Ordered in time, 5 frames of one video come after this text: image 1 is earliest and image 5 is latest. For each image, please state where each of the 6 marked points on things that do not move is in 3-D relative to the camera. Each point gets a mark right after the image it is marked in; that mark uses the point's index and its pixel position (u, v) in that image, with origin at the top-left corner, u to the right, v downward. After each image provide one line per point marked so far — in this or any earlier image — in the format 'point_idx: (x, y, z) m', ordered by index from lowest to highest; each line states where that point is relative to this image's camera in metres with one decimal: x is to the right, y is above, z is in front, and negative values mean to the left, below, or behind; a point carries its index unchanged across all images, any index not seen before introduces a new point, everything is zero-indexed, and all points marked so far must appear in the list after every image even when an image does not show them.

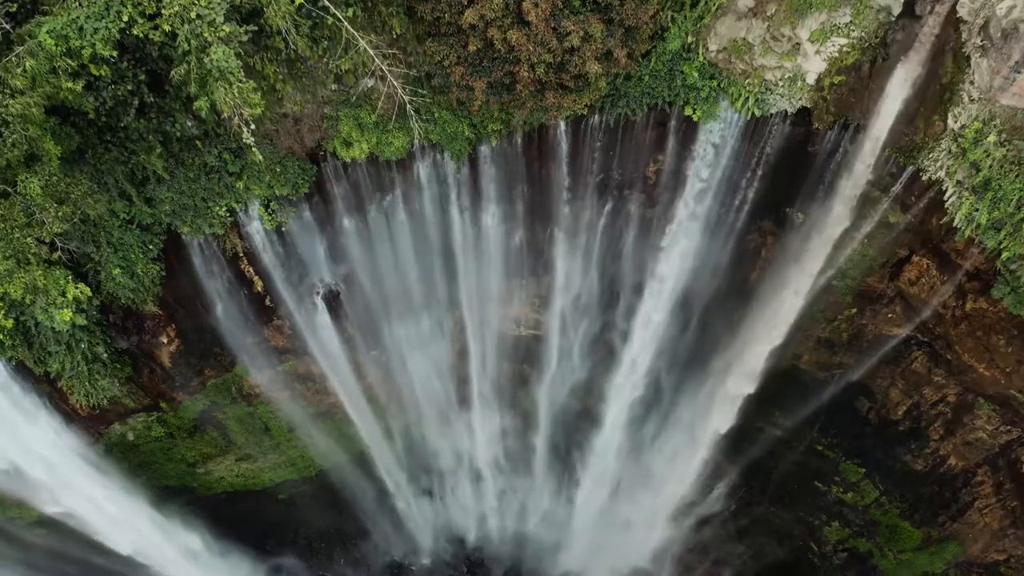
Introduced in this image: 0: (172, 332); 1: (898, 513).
0: (-4.8, -0.5, +9.7) m
1: (+6.1, -3.6, +11.1) m
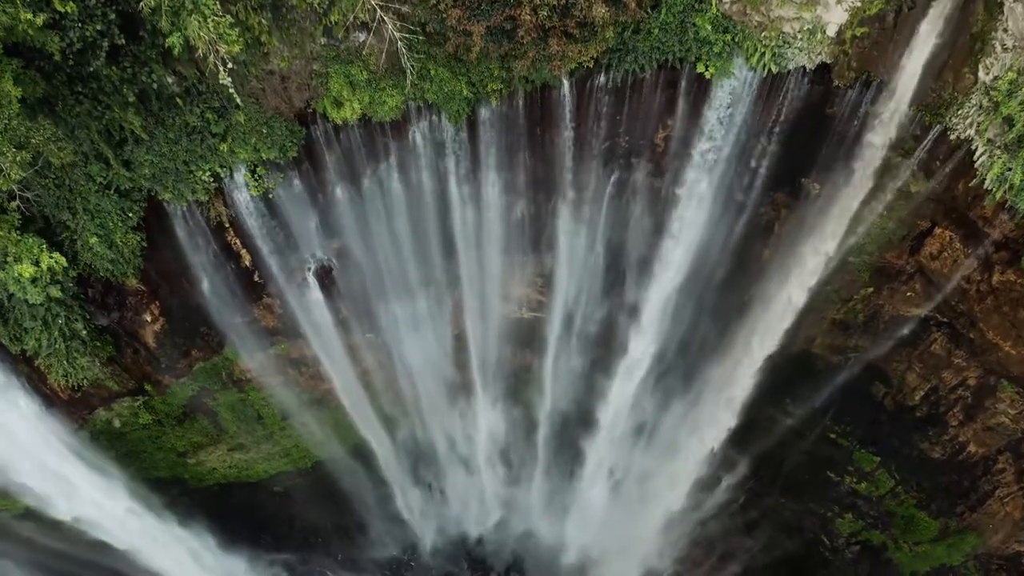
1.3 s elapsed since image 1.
0: (-4.8, -0.2, +9.2) m
1: (+6.1, -3.3, +10.7) m
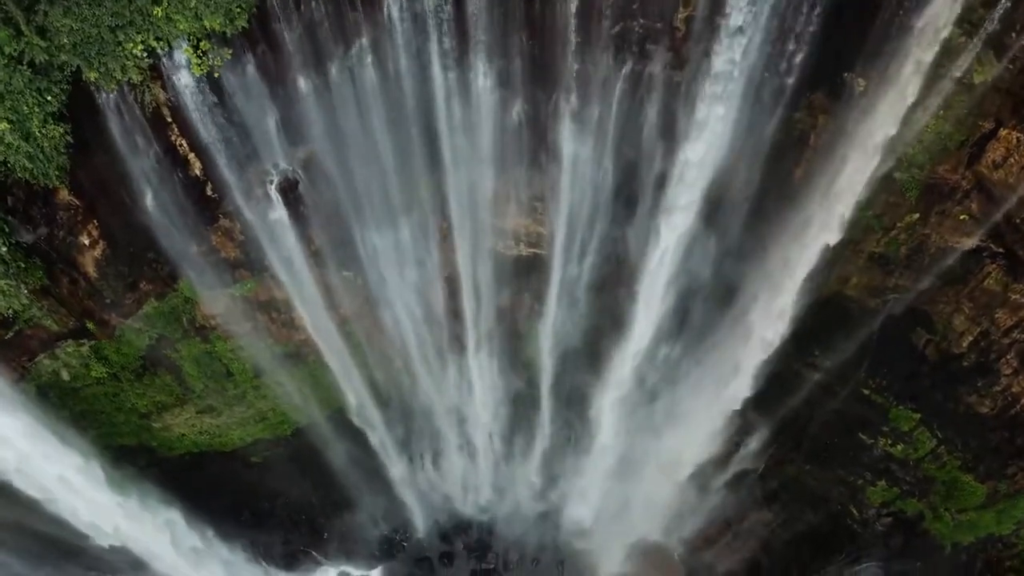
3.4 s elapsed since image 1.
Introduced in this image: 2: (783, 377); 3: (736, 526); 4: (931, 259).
0: (-4.8, +0.6, +8.1) m
1: (+6.1, -2.4, +9.5) m
2: (+3.9, -1.3, +10.1) m
3: (+3.6, -3.8, +11.4) m
4: (+5.0, +0.4, +8.3) m
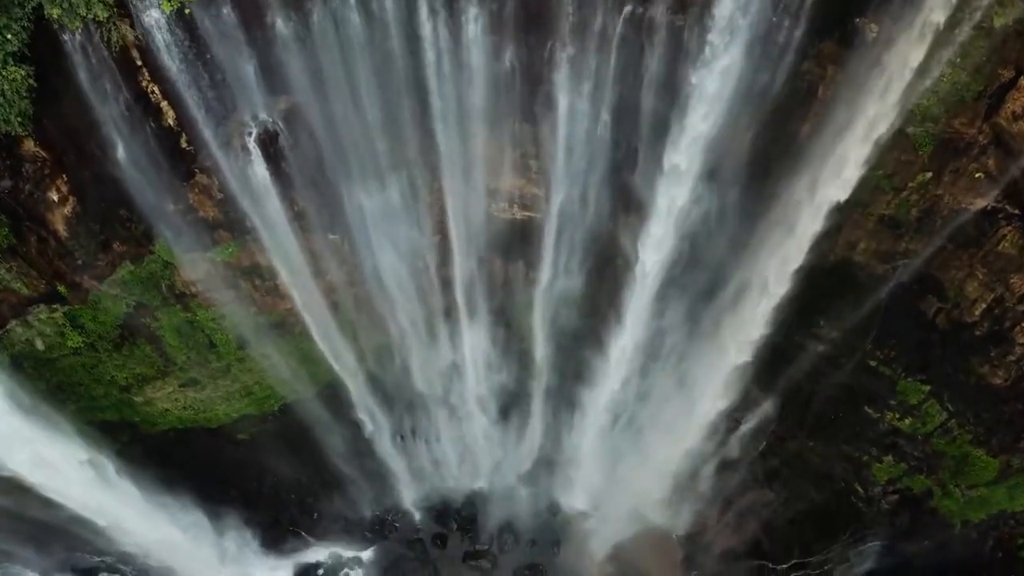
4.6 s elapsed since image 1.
0: (-4.9, +1.1, +7.7) m
1: (+6.0, -1.9, +9.1) m
2: (+3.8, -0.8, +9.8) m
3: (+3.6, -3.4, +11.1) m
4: (+4.9, +0.8, +7.9) m
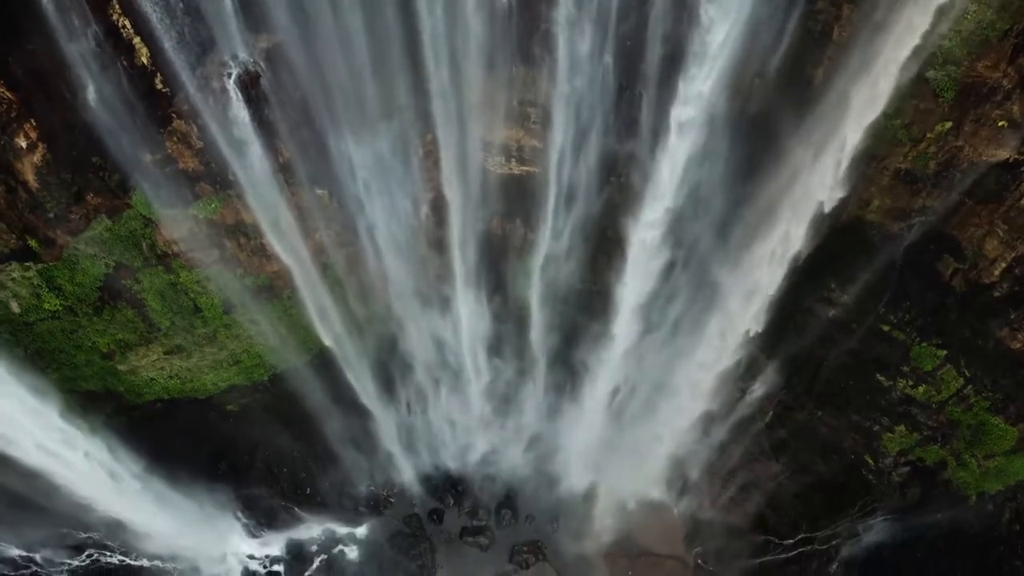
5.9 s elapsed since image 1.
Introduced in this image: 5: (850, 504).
0: (-4.9, +1.5, +7.2) m
1: (+5.9, -1.4, +8.7) m
2: (+3.8, -0.3, +9.4) m
3: (+3.5, -2.8, +10.7) m
4: (+4.9, +1.3, +7.5) m
5: (+4.8, -3.0, +9.8) m
